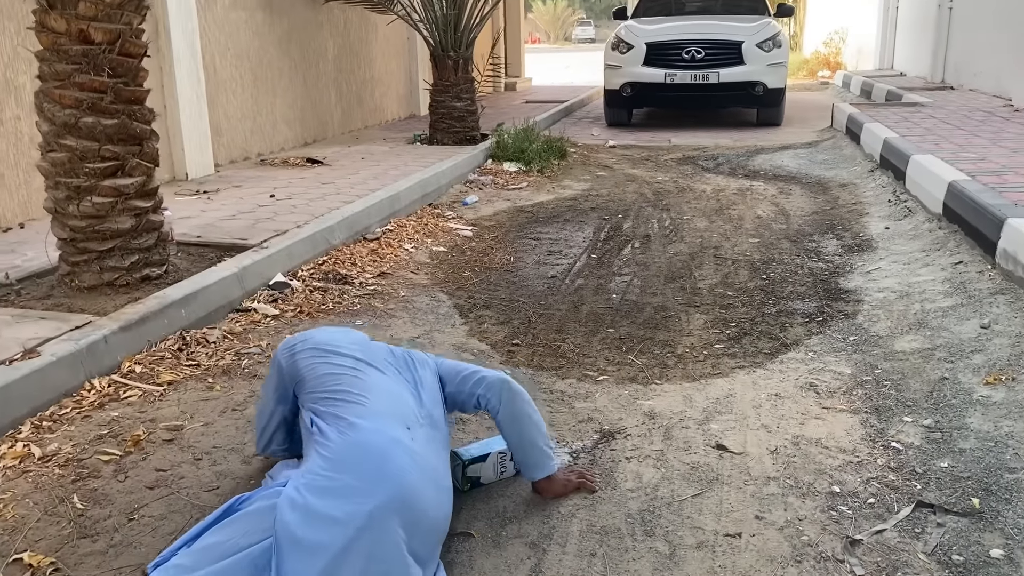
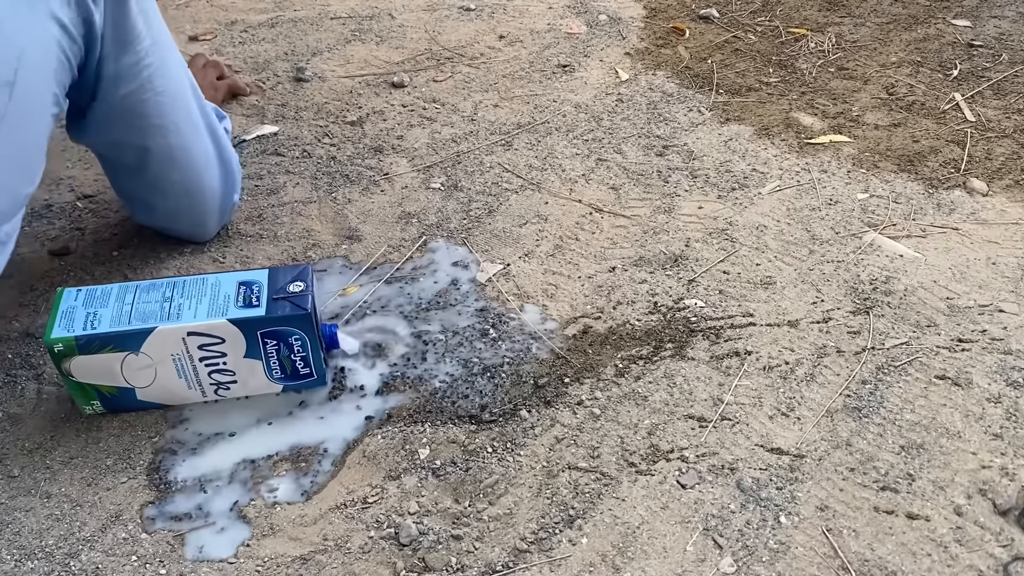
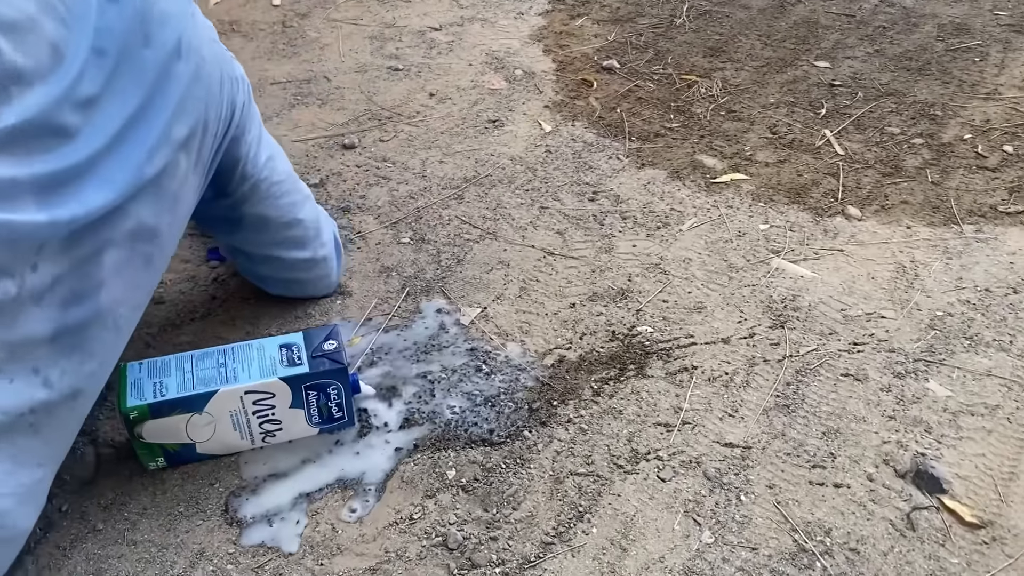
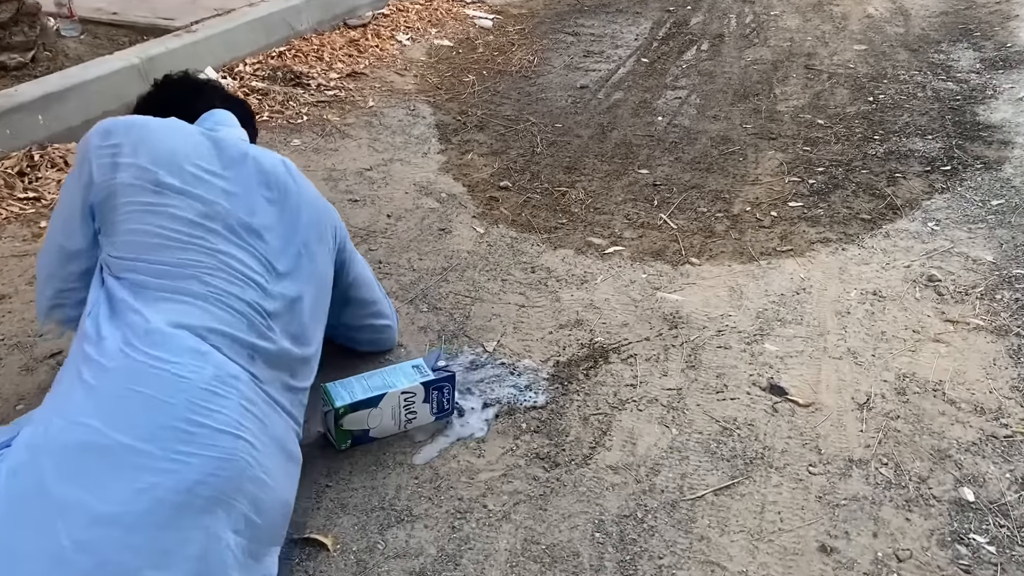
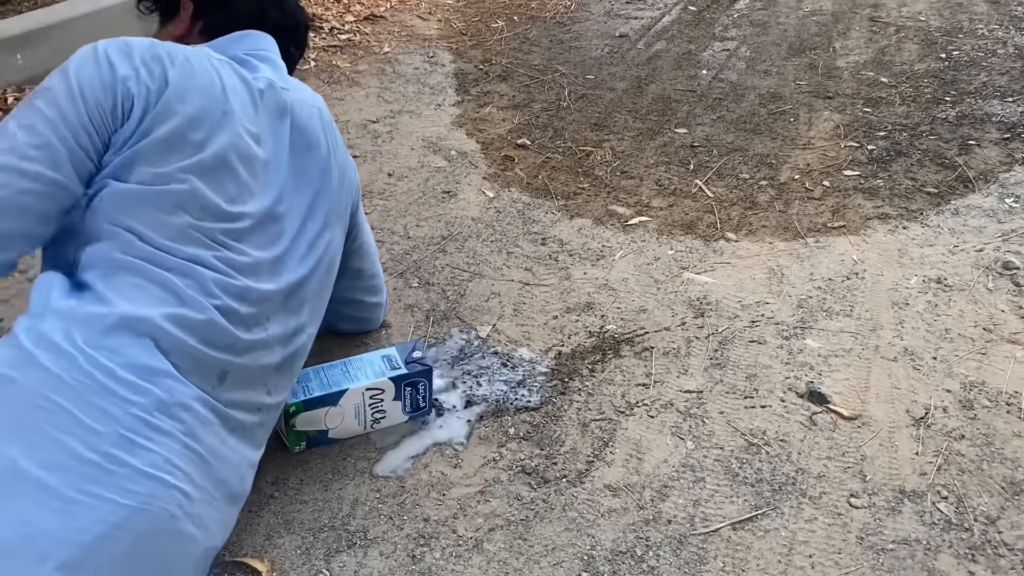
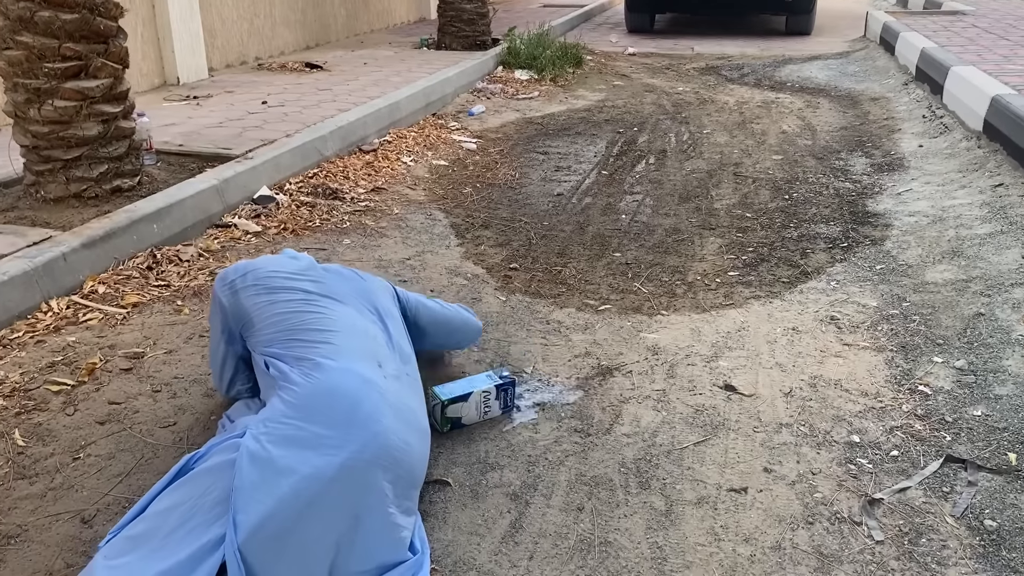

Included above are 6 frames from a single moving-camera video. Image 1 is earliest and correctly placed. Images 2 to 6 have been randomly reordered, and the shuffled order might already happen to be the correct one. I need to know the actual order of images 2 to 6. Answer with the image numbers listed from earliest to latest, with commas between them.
6, 4, 5, 3, 2
